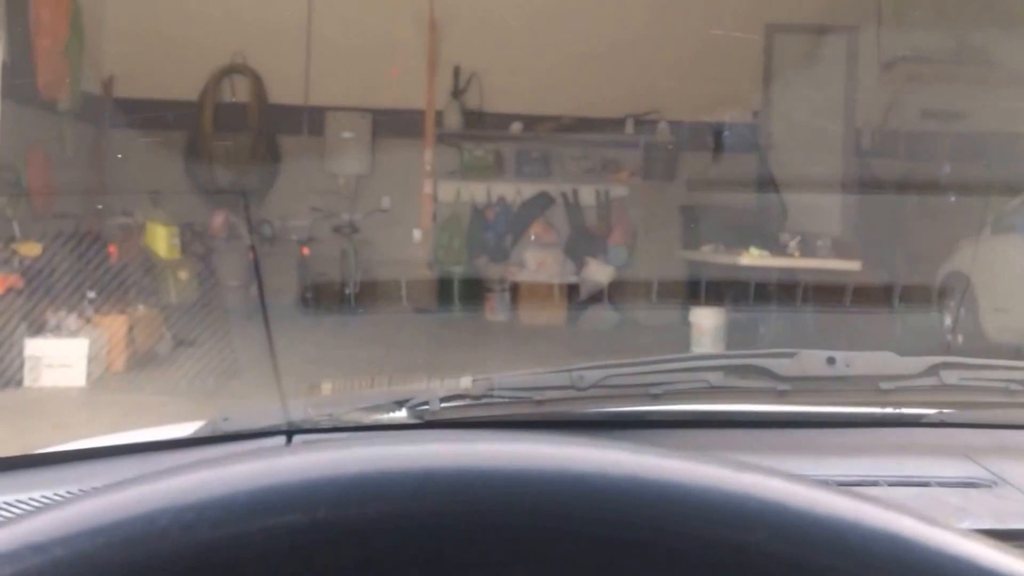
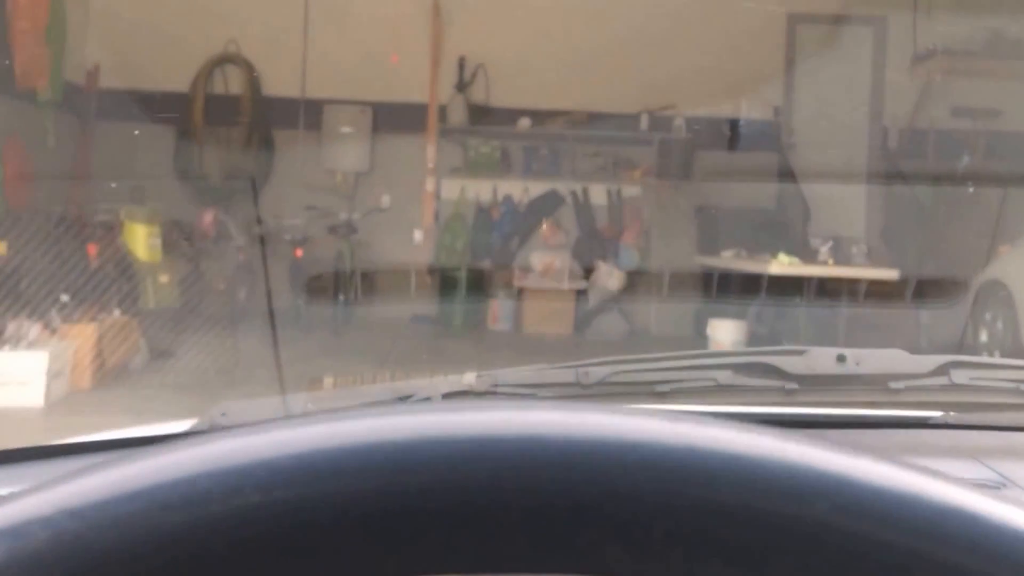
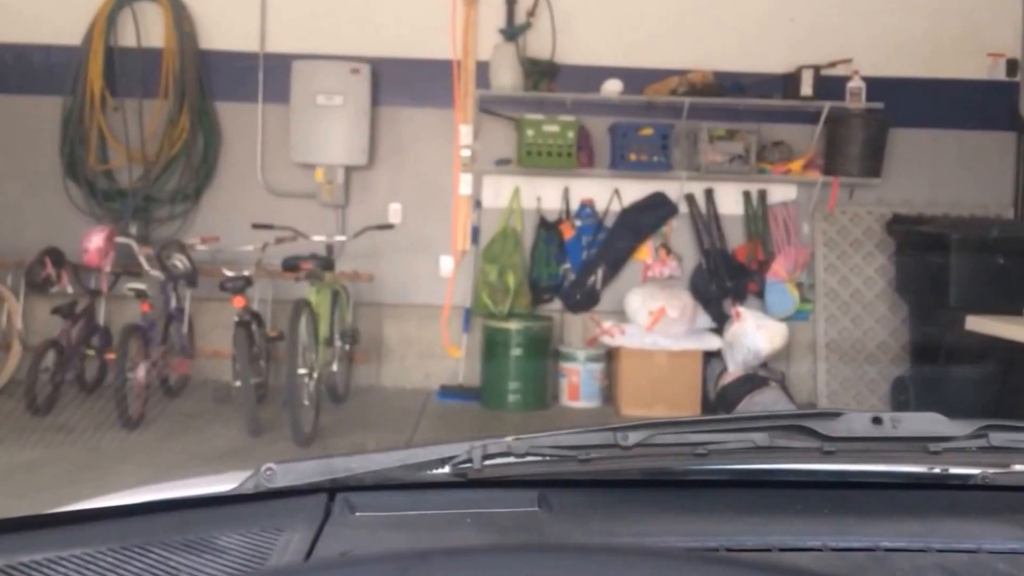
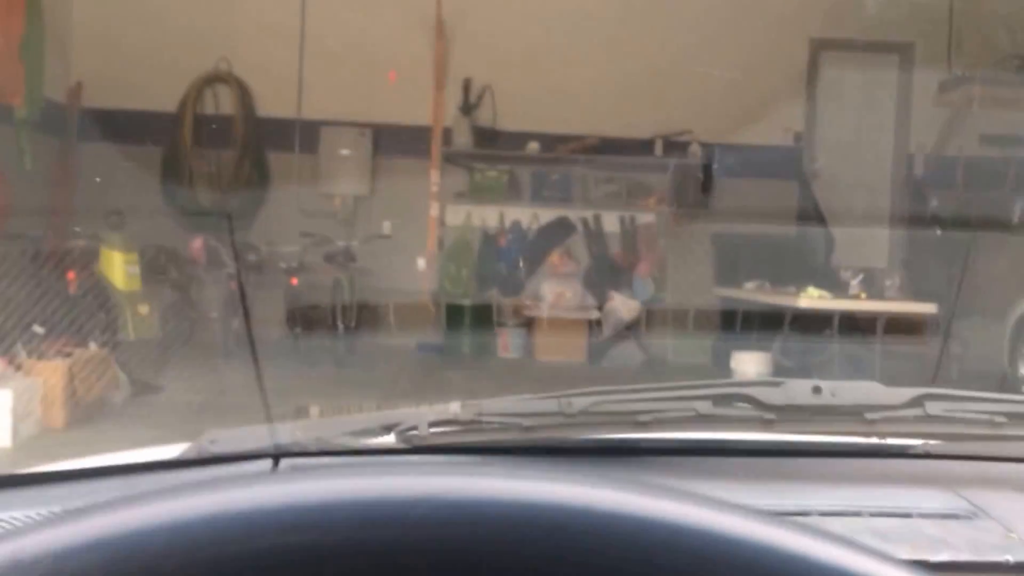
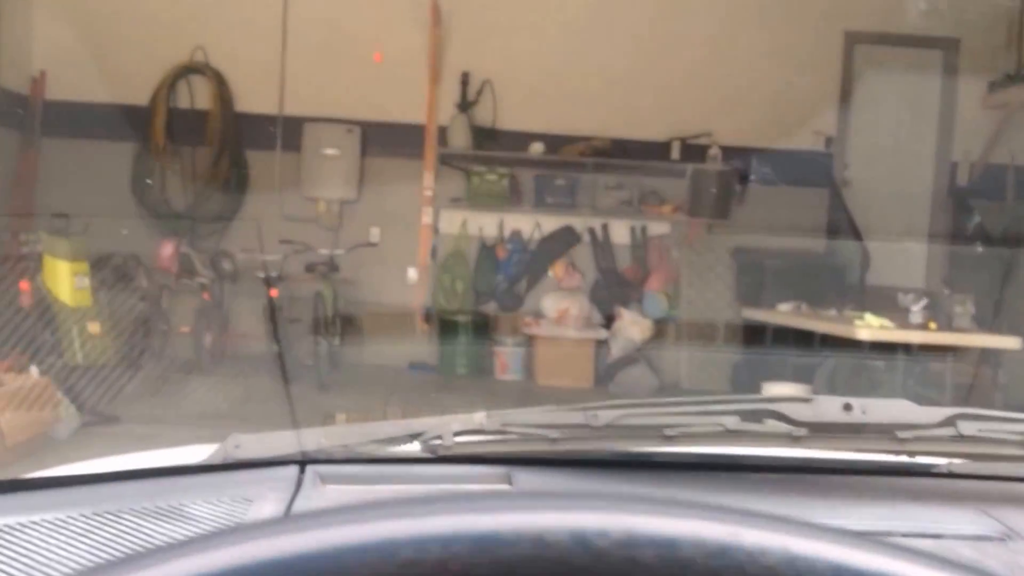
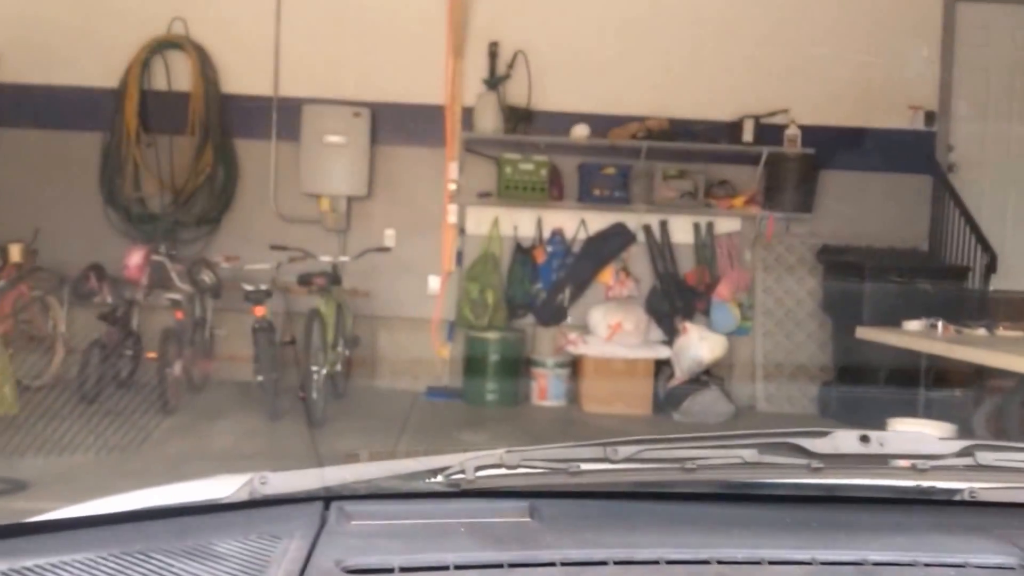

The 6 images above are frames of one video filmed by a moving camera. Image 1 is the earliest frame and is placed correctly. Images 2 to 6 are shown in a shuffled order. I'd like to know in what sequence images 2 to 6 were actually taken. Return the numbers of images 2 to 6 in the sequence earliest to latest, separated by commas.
2, 4, 5, 6, 3
